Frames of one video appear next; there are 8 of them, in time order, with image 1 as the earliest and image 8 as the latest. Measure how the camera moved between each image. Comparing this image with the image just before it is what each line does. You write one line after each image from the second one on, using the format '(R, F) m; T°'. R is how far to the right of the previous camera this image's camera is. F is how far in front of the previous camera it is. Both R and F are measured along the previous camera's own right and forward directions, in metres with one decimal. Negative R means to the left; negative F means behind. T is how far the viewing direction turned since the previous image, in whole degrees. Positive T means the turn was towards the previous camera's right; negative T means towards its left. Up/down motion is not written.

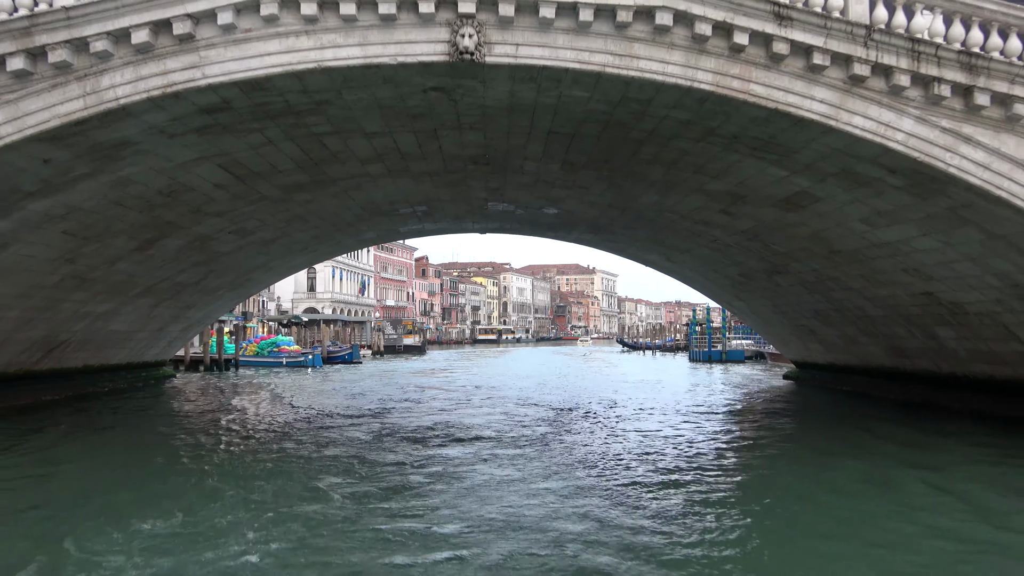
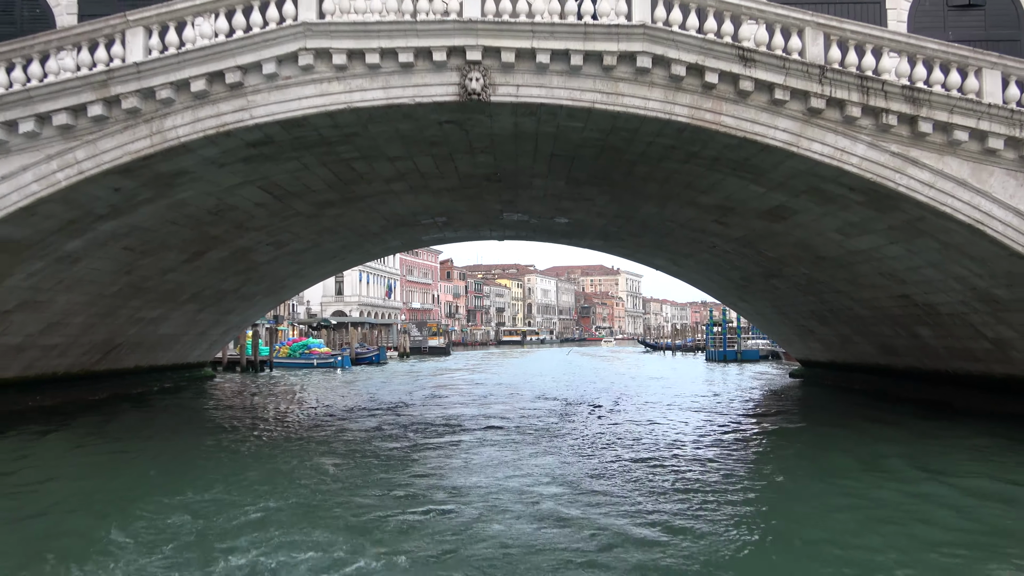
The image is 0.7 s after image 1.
(+0.3, -1.6) m; -2°
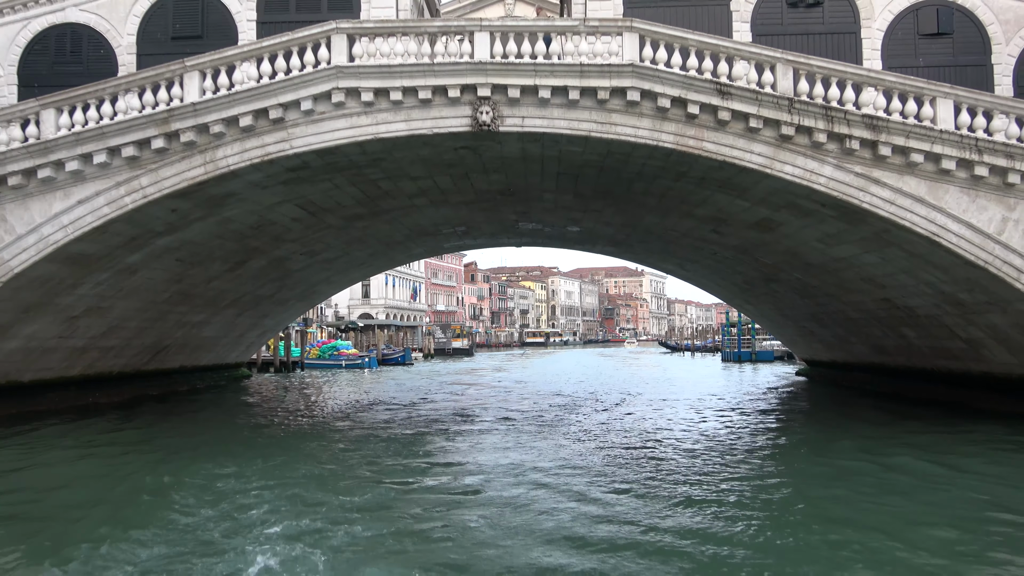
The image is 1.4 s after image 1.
(+0.3, -1.6) m; -2°
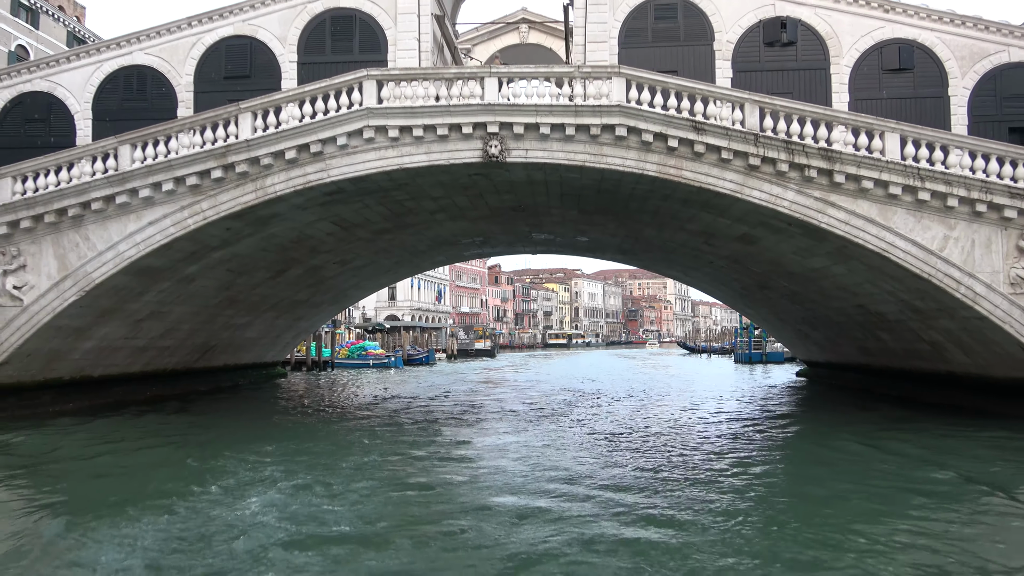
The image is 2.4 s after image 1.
(+0.4, -2.1) m; -2°
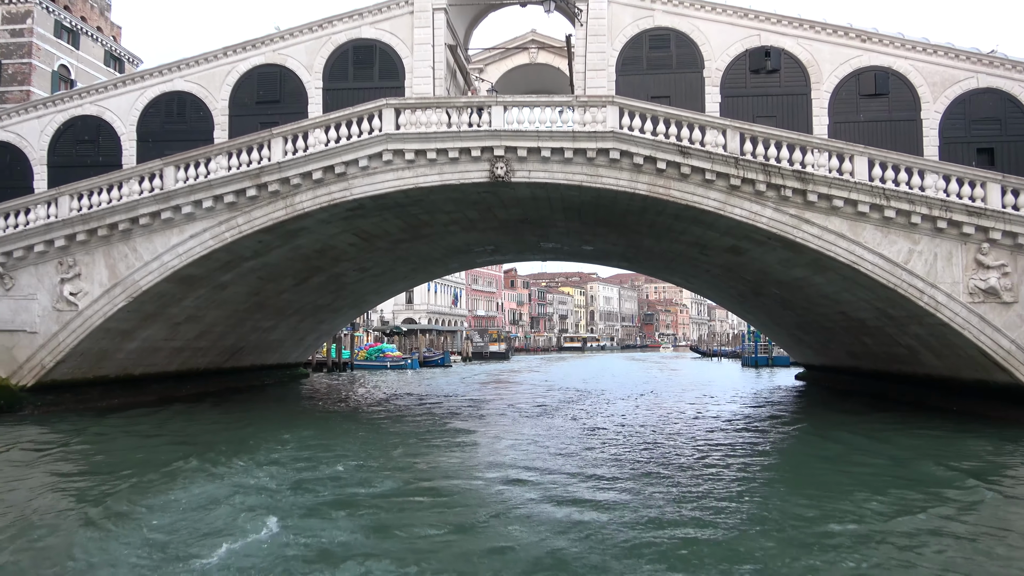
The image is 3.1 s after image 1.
(+0.3, -1.6) m; -1°
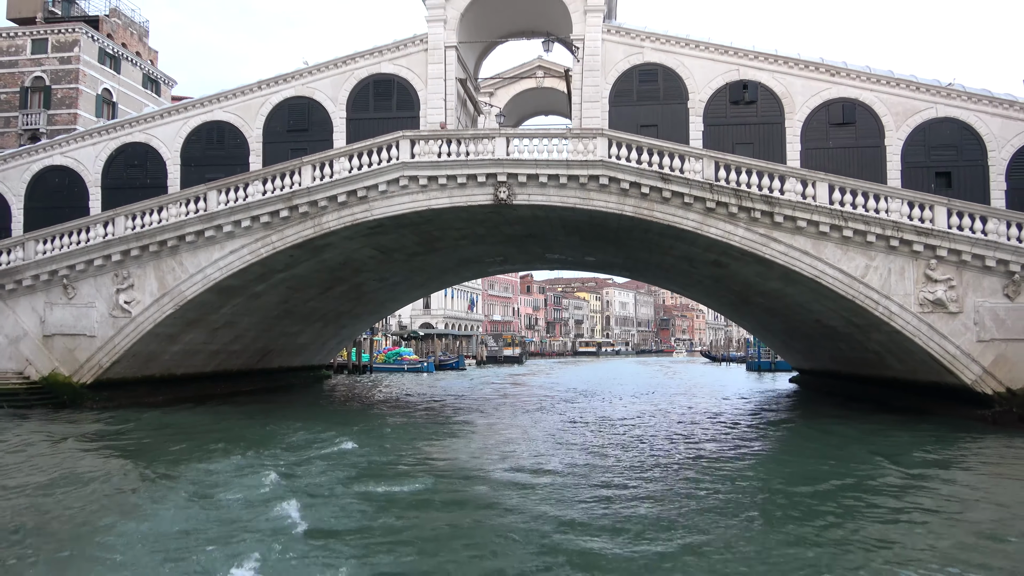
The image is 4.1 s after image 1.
(+0.4, -2.2) m; -1°
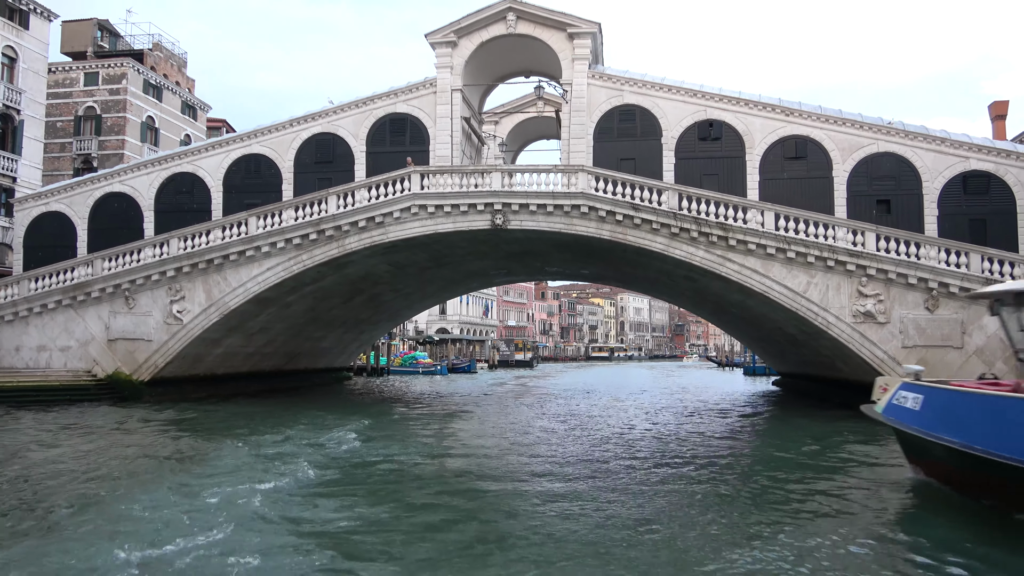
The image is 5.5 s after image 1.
(+0.7, -3.3) m; -1°
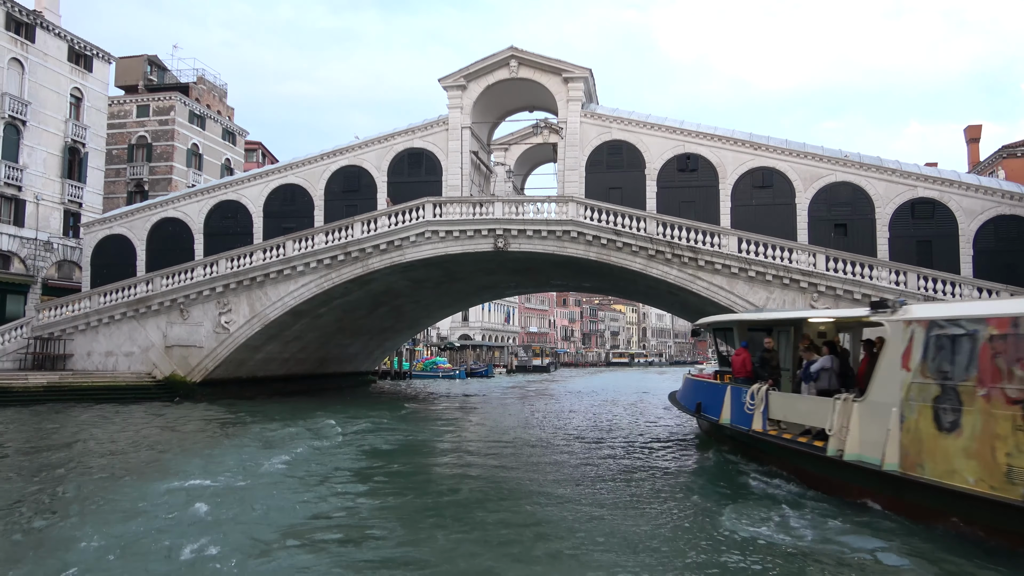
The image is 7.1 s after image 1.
(+0.9, -3.4) m; -2°
